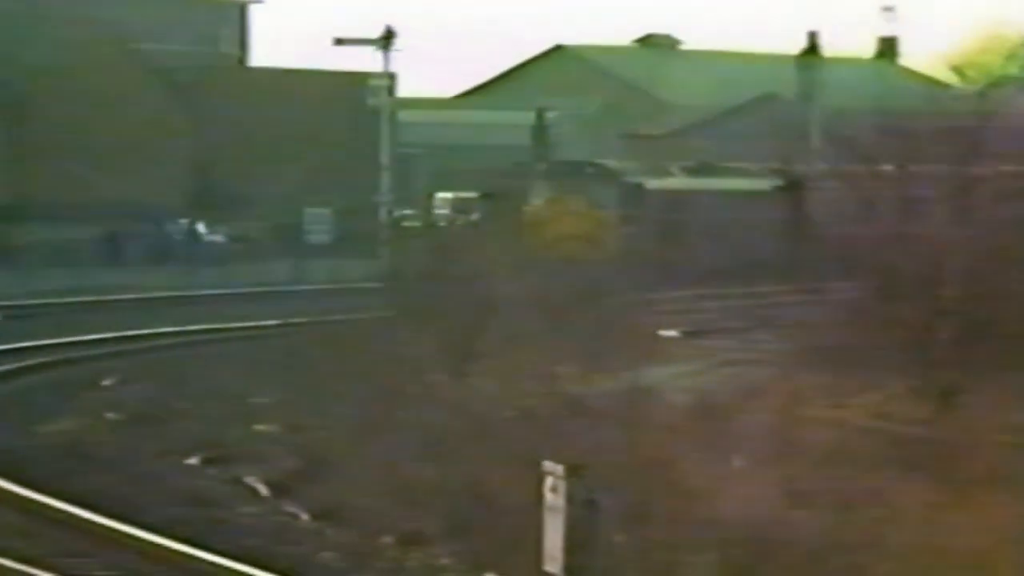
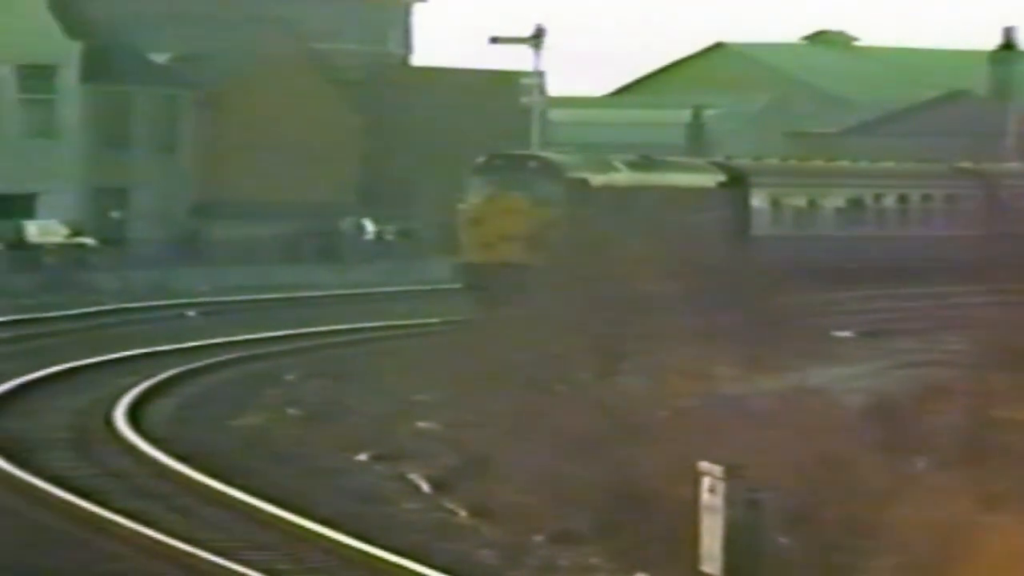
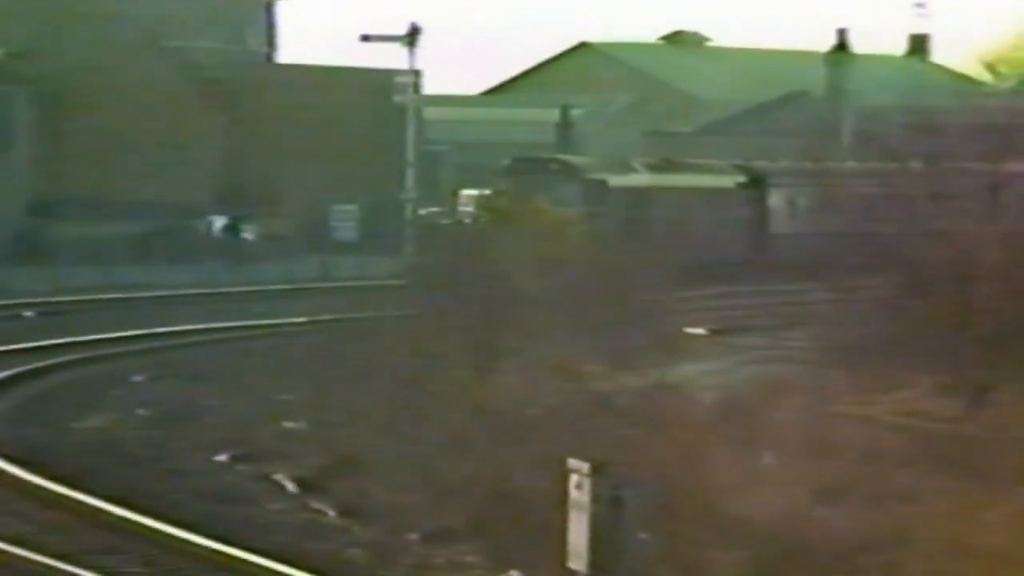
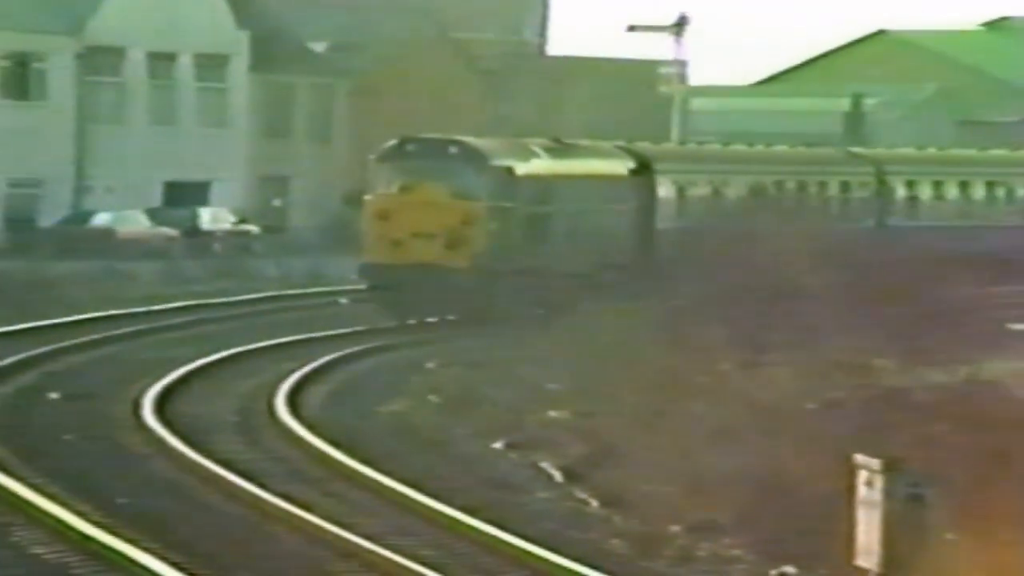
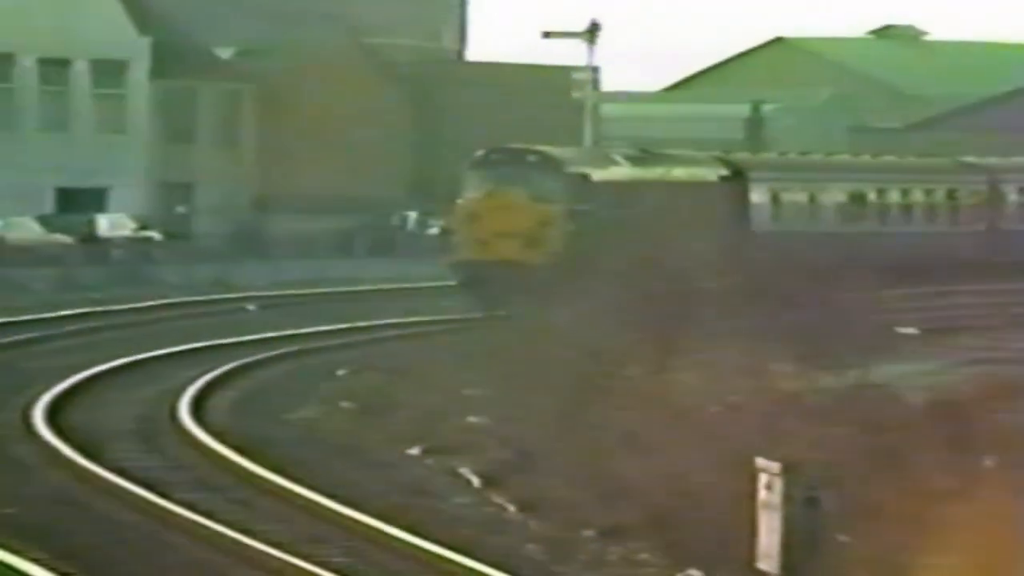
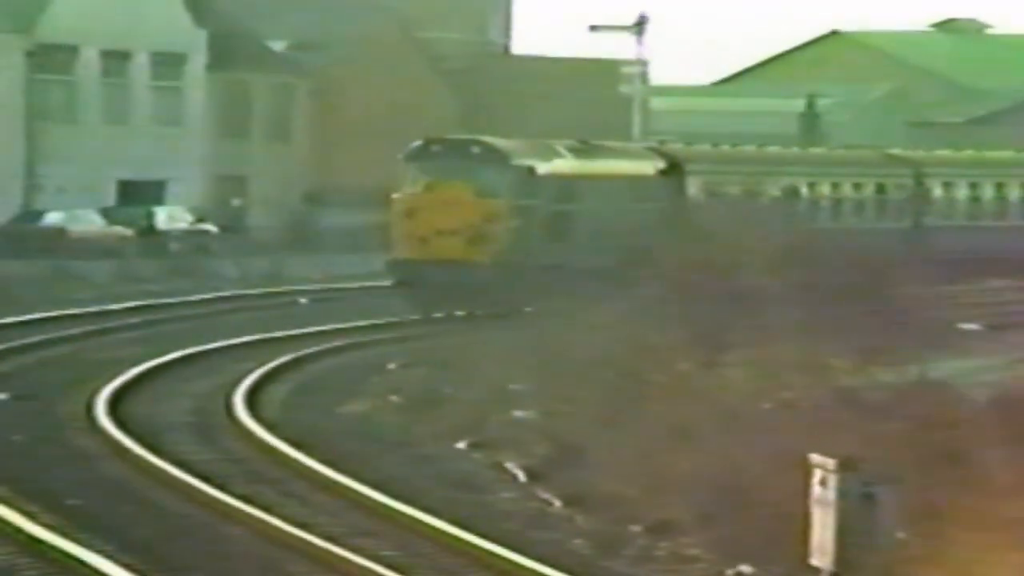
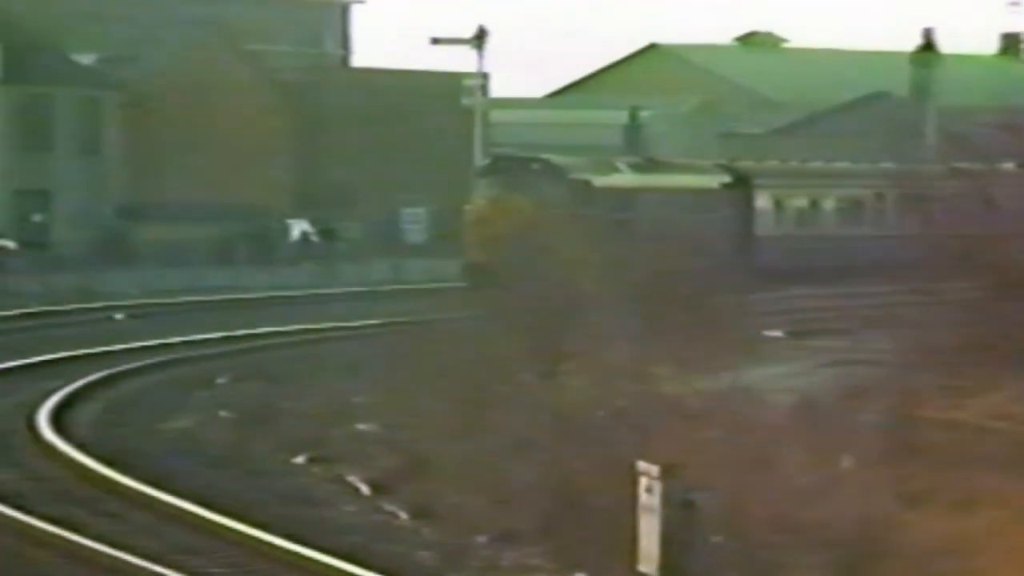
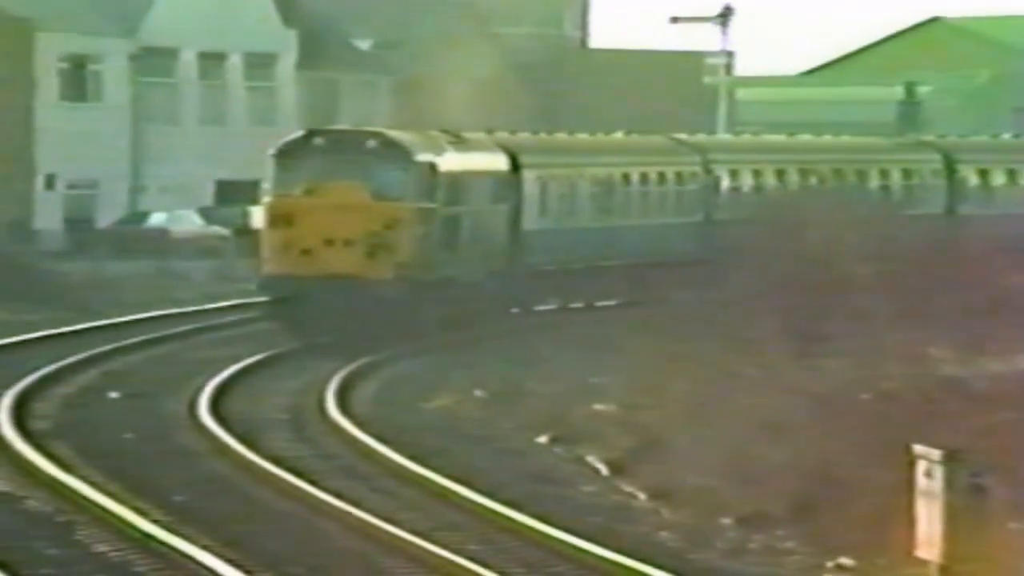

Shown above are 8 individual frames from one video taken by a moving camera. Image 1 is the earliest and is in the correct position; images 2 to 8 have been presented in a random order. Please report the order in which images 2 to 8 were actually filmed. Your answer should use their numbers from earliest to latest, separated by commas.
3, 7, 2, 5, 6, 4, 8
